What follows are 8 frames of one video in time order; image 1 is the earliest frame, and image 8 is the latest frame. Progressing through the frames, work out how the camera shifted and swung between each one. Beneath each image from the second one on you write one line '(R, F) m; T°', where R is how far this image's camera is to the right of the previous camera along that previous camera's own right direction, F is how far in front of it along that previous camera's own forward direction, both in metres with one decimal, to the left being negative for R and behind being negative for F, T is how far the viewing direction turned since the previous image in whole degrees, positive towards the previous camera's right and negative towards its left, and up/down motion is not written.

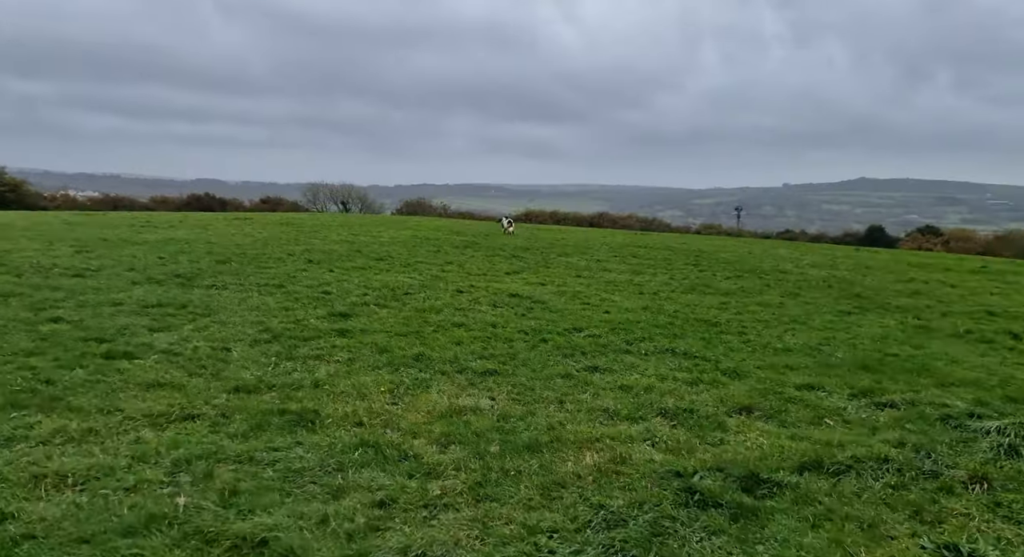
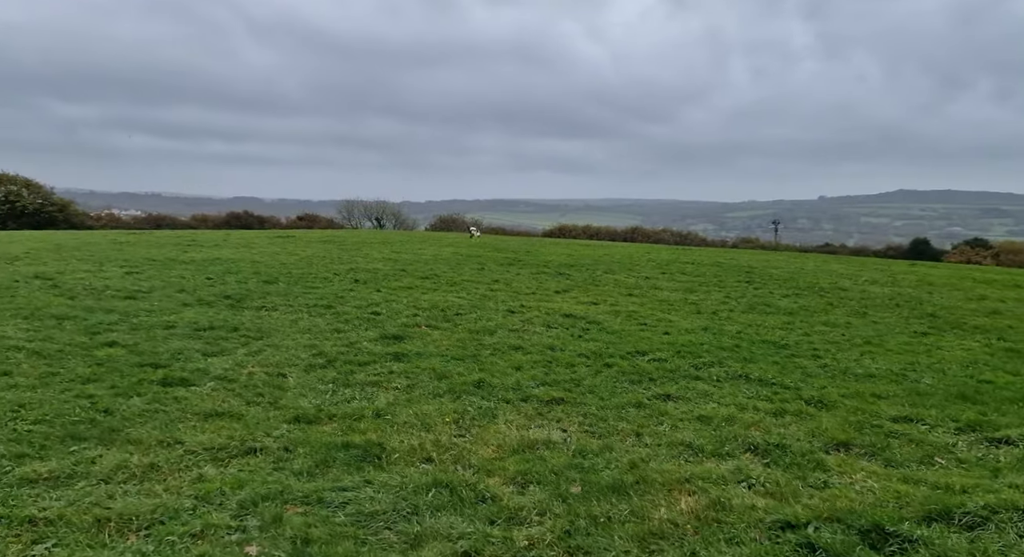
(-0.3, +0.3) m; -3°
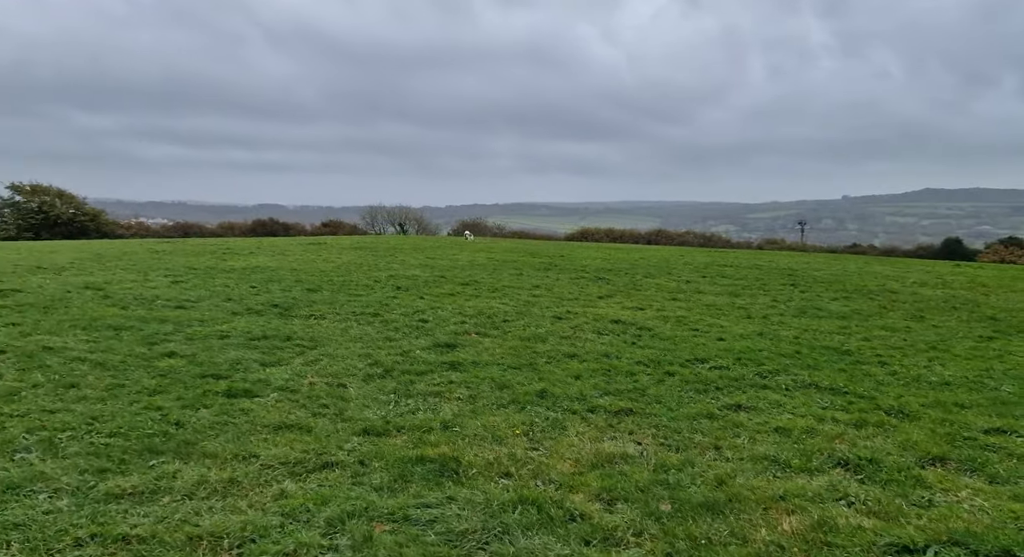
(-0.3, +0.1) m; -2°
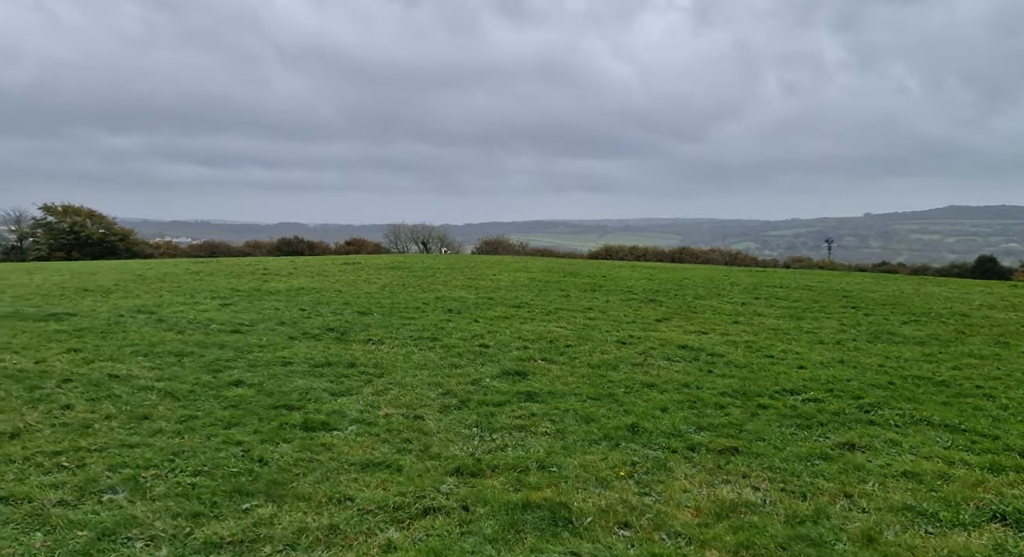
(-0.5, +0.3) m; -3°
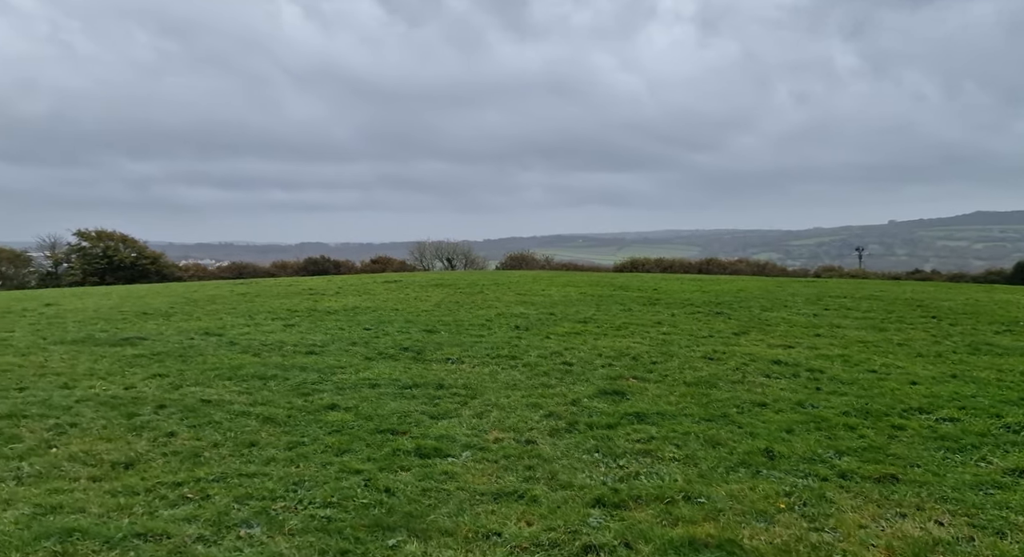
(-0.7, +0.3) m; -3°
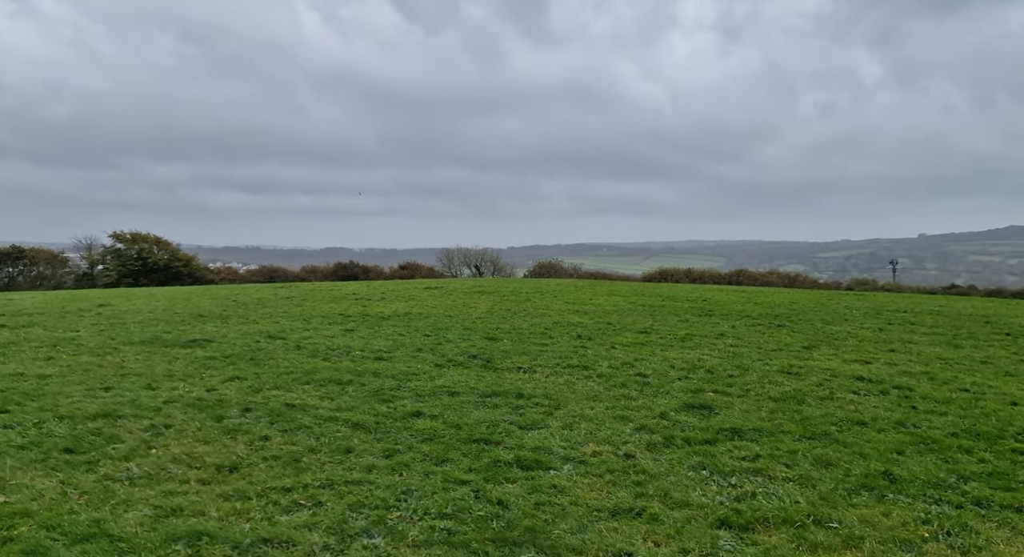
(-0.6, +0.1) m; -3°
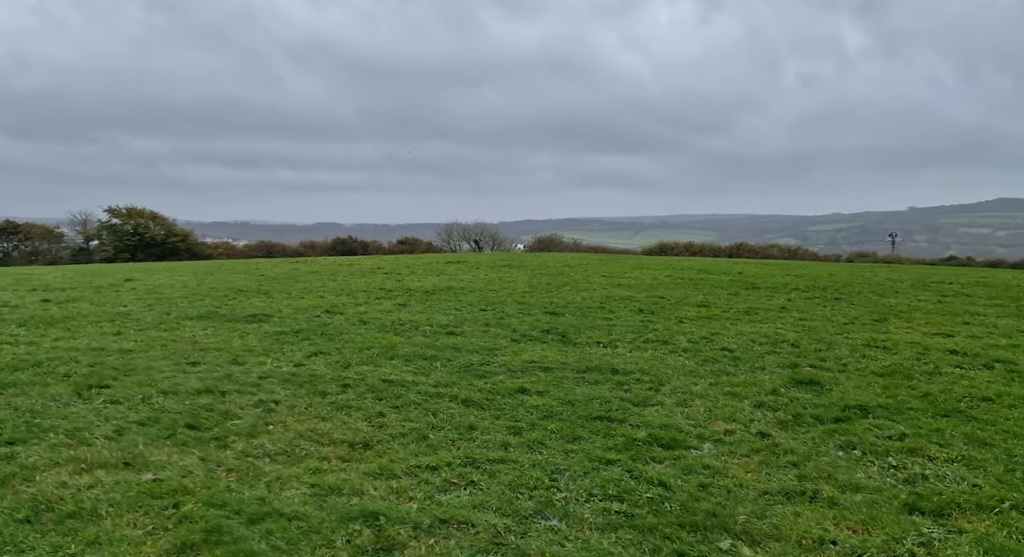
(-1.1, +0.2) m; -2°
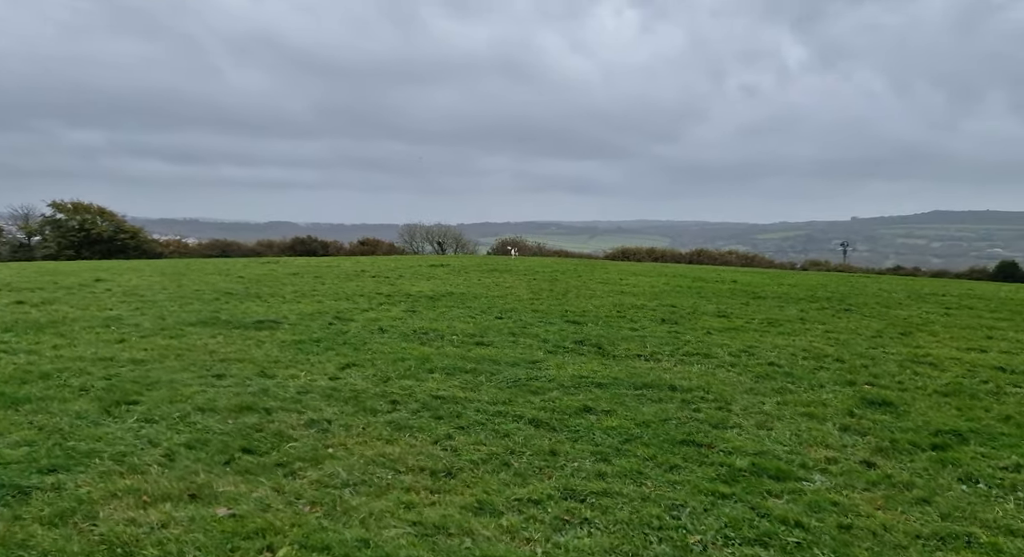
(-1.0, +0.5) m; +1°
